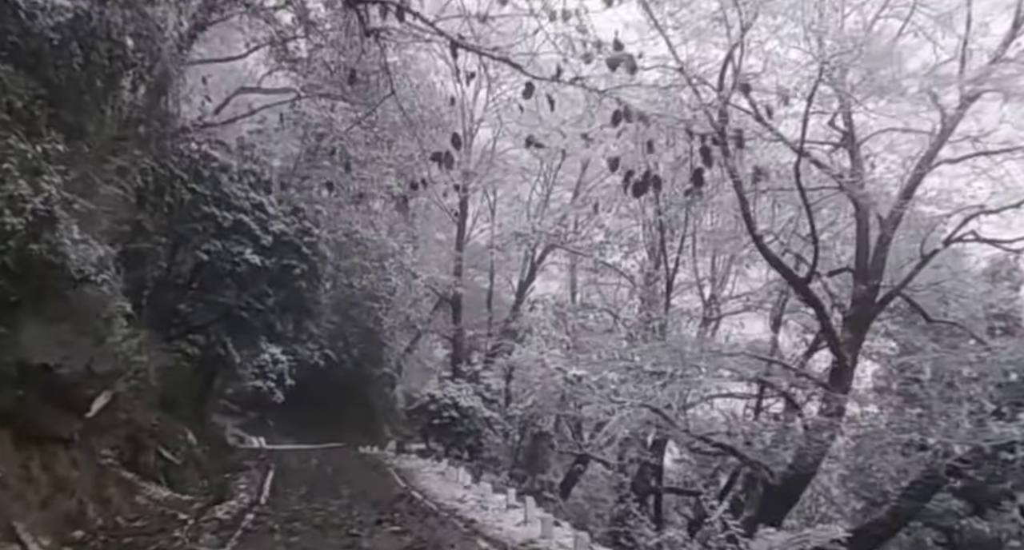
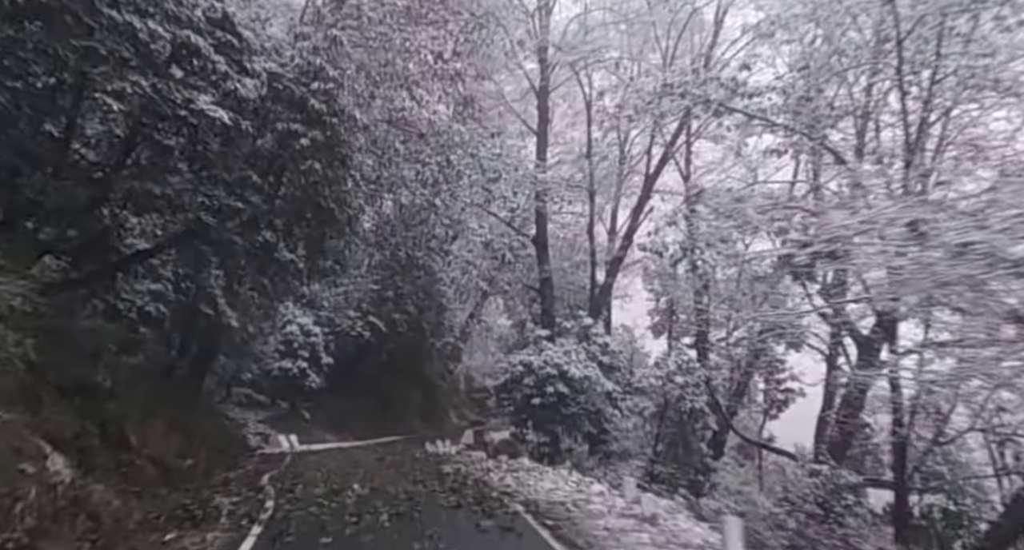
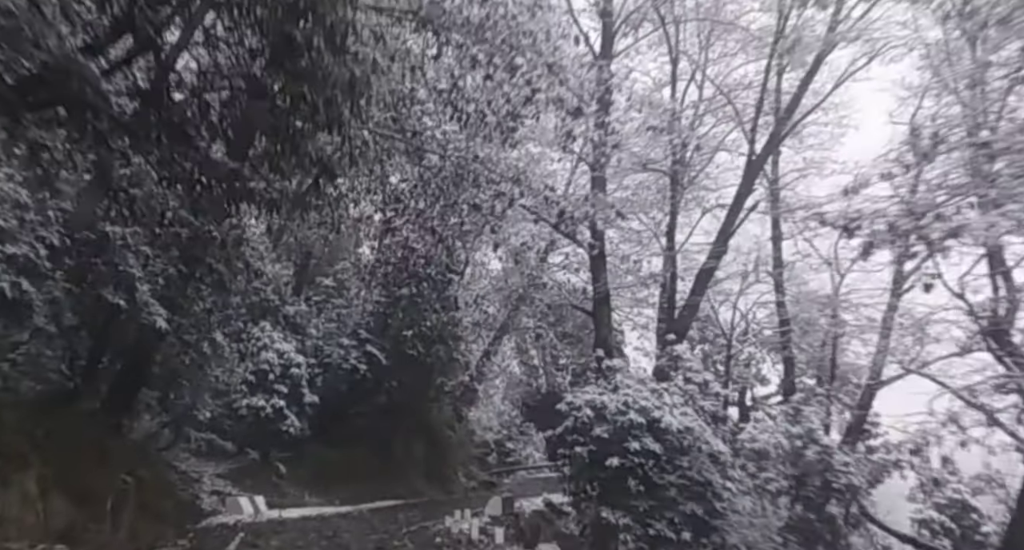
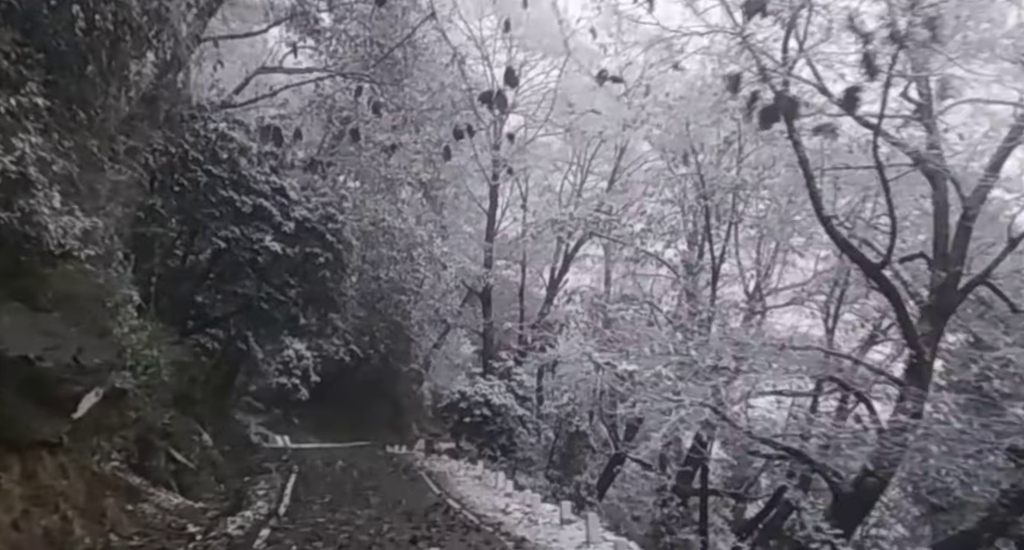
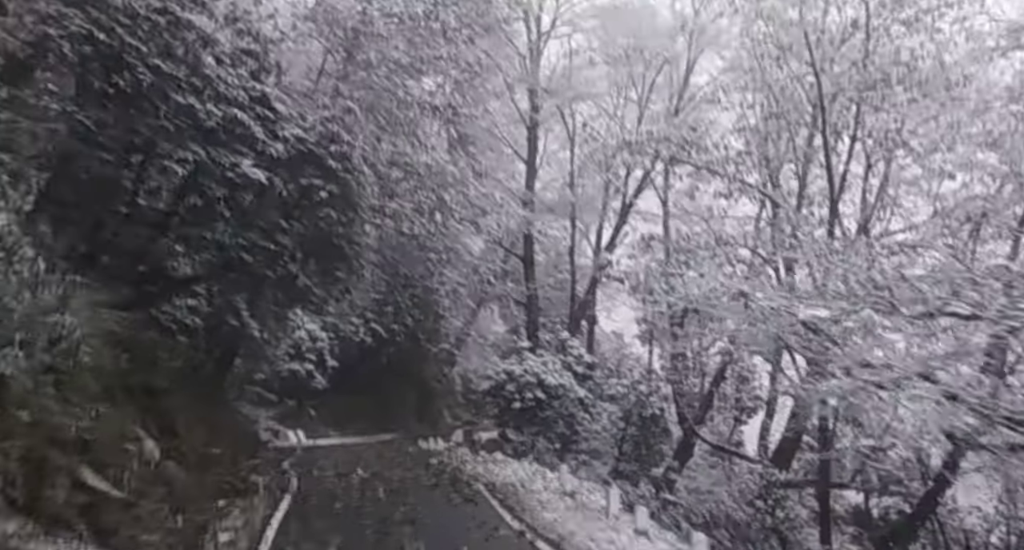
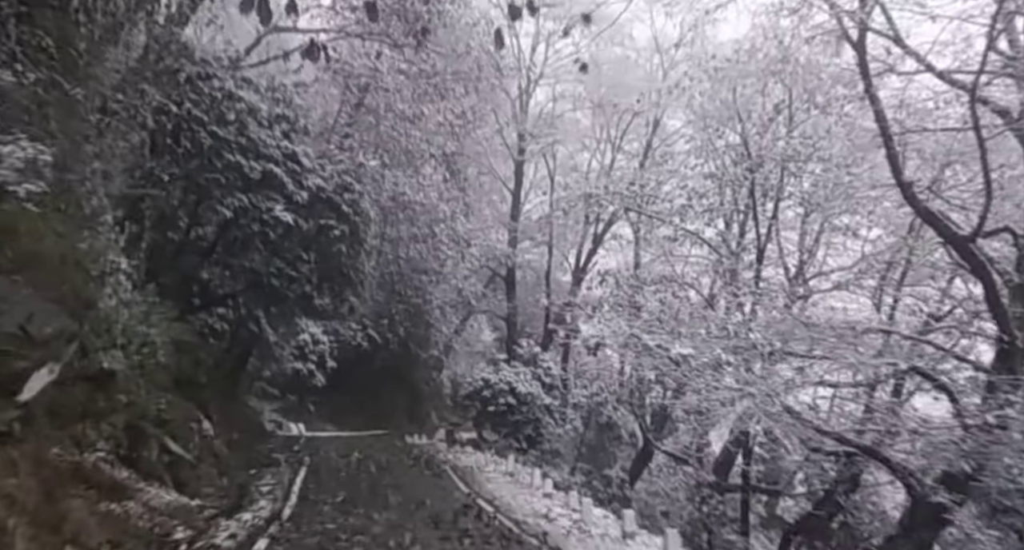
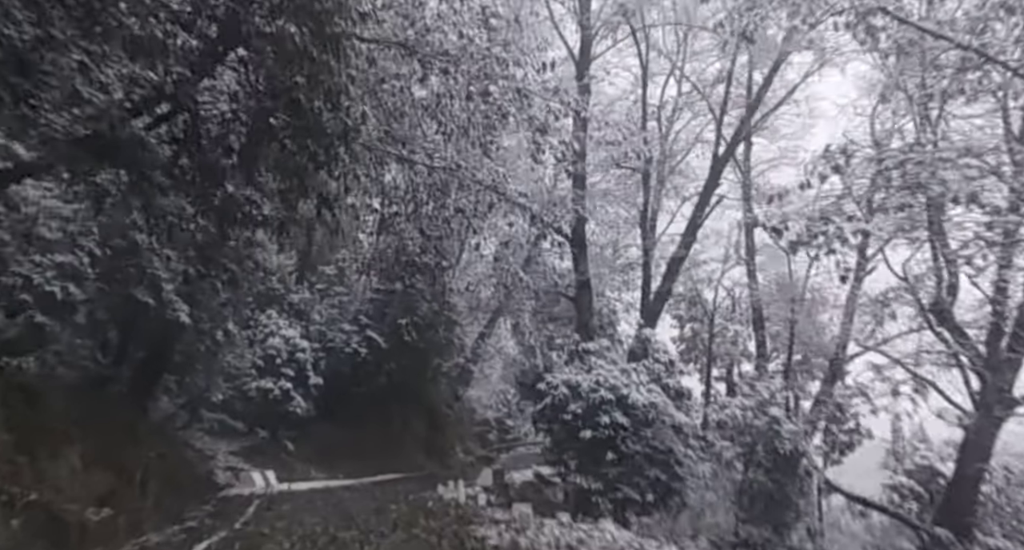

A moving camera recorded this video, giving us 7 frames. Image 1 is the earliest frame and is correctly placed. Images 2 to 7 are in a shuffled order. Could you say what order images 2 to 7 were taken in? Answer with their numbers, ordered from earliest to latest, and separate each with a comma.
4, 6, 5, 2, 7, 3
